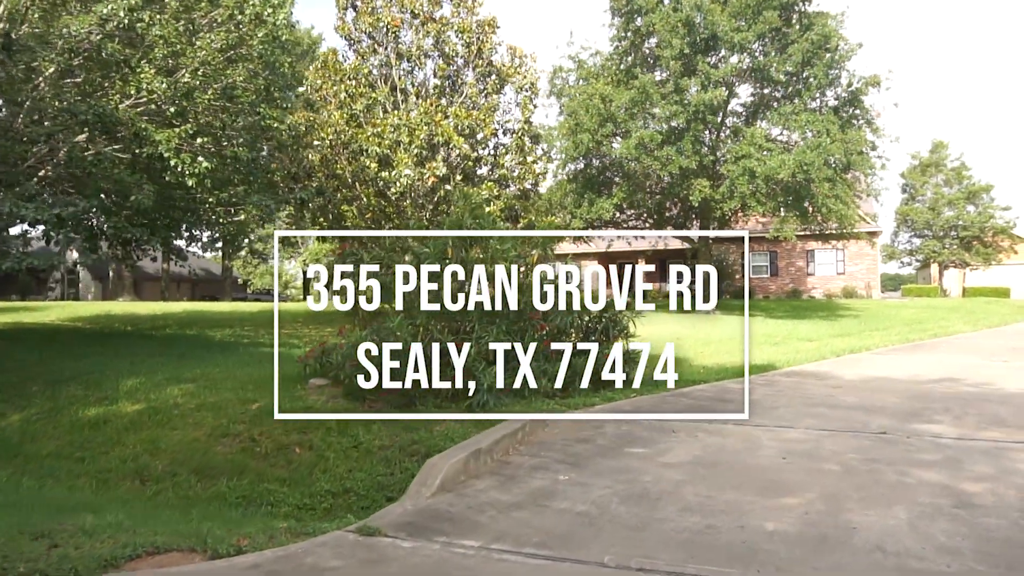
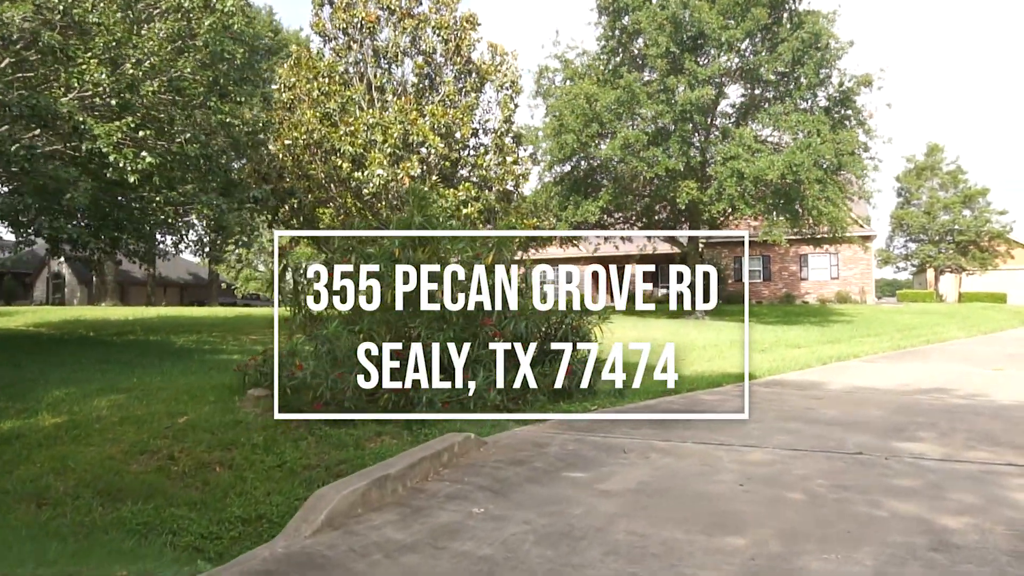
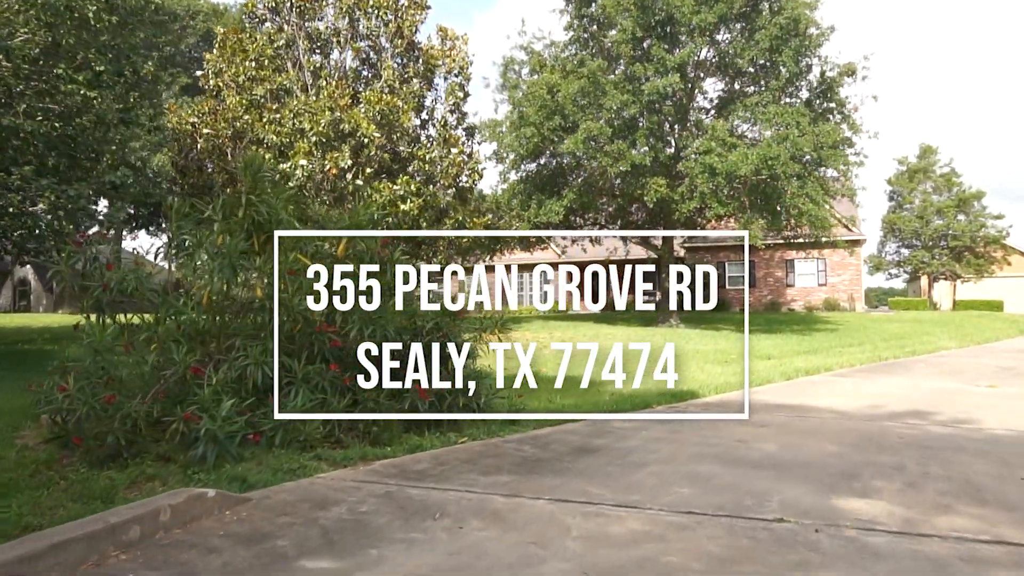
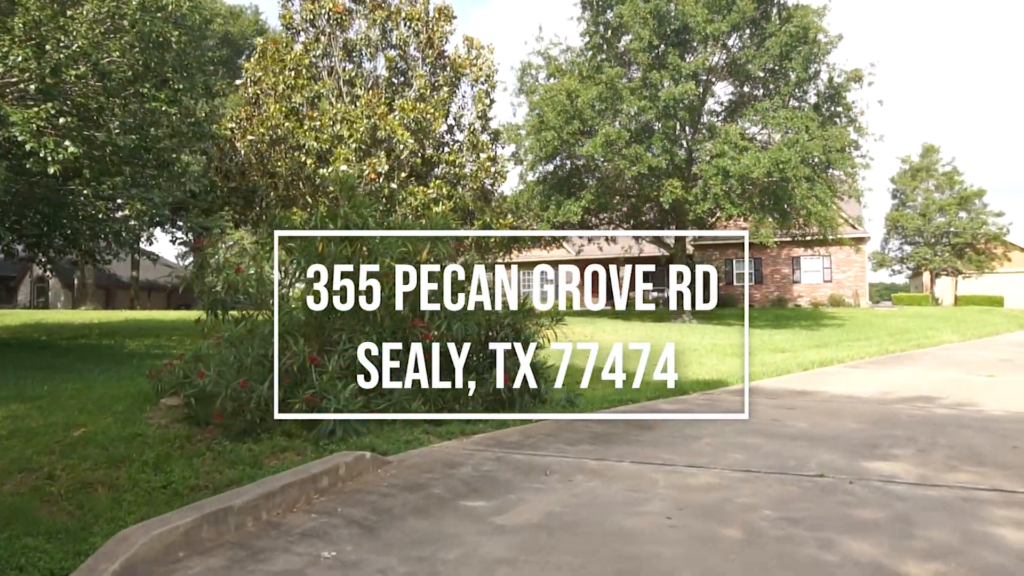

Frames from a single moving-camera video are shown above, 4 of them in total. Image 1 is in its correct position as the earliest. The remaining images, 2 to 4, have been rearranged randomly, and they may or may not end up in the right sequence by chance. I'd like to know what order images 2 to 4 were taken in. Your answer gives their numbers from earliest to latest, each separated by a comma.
2, 4, 3
